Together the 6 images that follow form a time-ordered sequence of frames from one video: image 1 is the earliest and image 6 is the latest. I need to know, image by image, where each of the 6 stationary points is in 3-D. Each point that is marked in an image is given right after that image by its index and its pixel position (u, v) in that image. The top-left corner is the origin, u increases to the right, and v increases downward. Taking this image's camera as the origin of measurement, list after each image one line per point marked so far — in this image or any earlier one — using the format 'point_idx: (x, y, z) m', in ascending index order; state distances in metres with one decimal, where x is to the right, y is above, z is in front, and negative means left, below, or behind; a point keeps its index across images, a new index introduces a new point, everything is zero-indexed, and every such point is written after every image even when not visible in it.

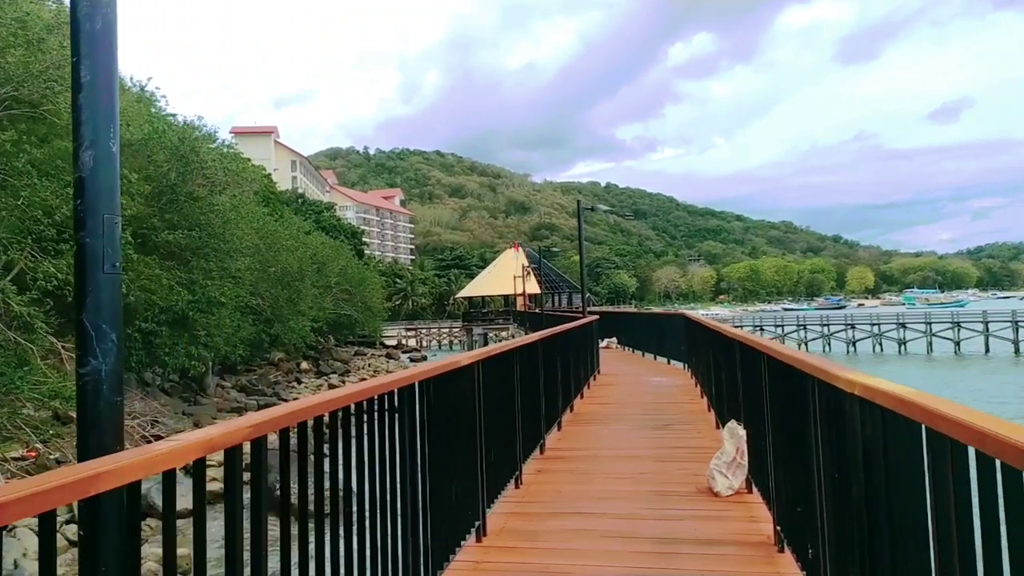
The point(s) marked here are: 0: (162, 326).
0: (-9.7, -1.1, +19.2) m
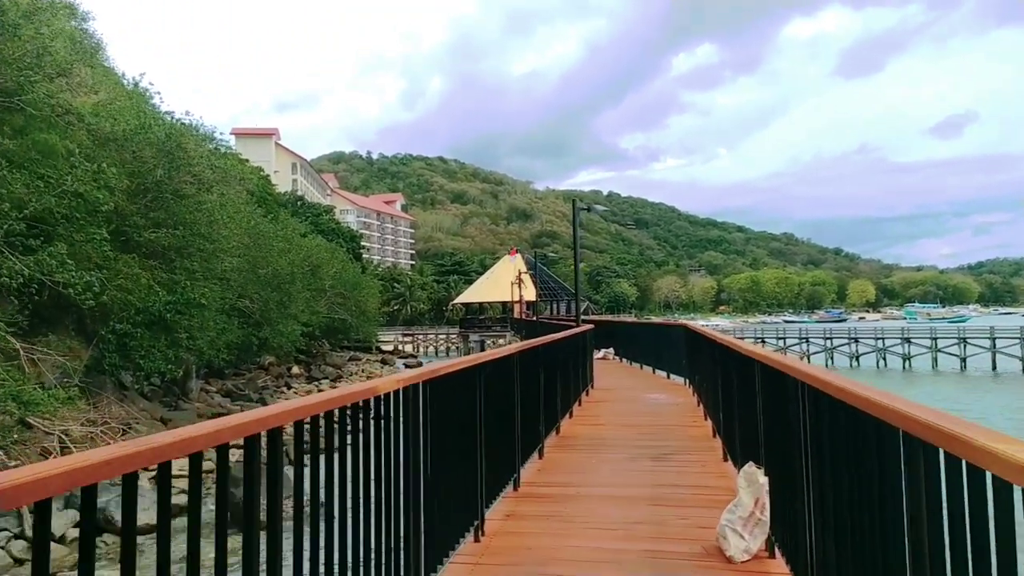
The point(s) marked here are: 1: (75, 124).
0: (-9.8, -1.1, +18.4) m
1: (-12.0, +4.5, +19.3) m
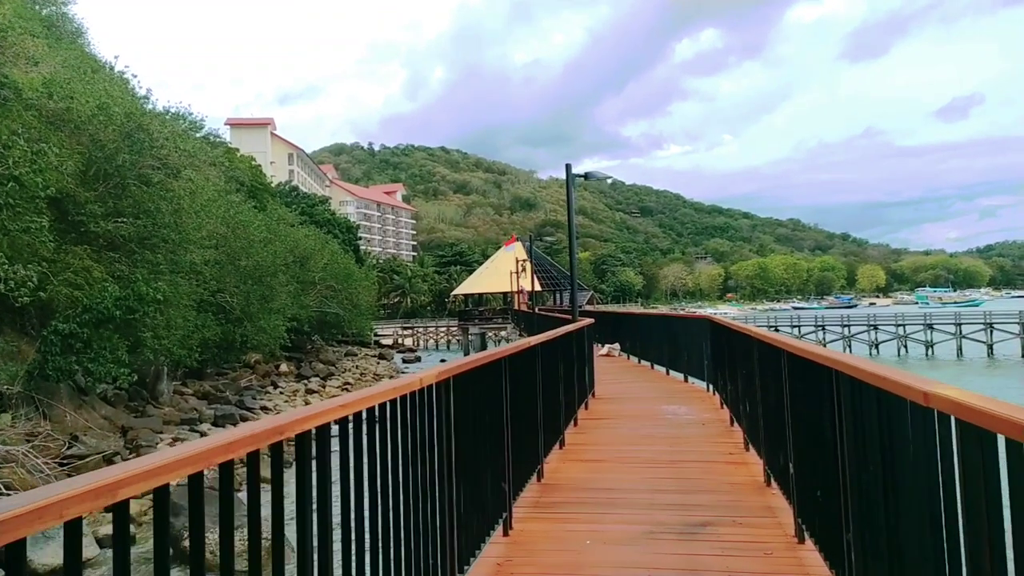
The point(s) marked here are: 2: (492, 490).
0: (-10.0, -1.0, +16.5) m
1: (-12.2, +4.6, +17.4) m
2: (-0.1, -1.1, +3.7) m
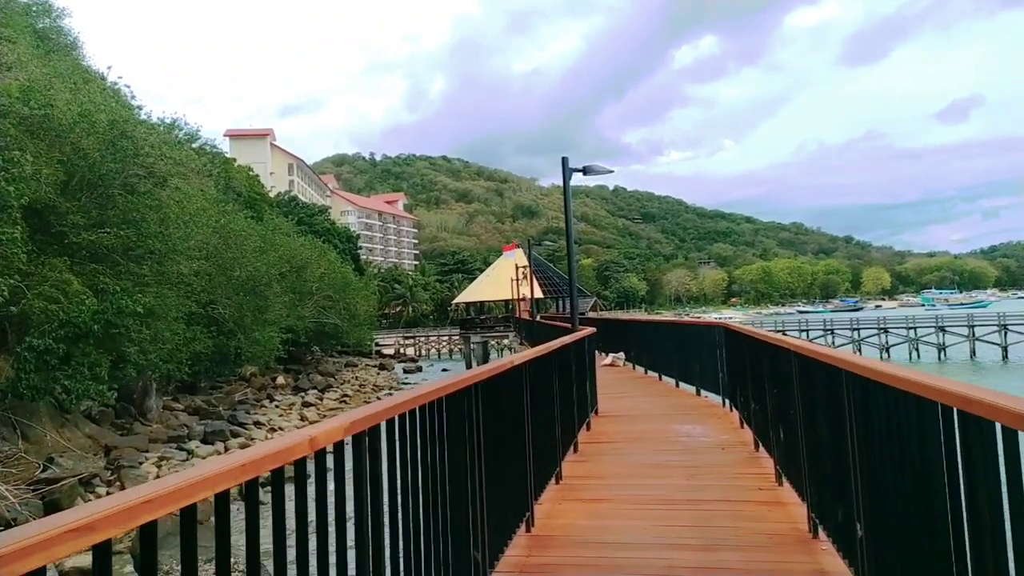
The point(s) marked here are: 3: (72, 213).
0: (-10.0, -1.3, +15.7) m
1: (-12.3, +4.2, +16.7) m
2: (-0.2, -1.1, +2.9) m
3: (-11.4, +1.9, +18.3) m
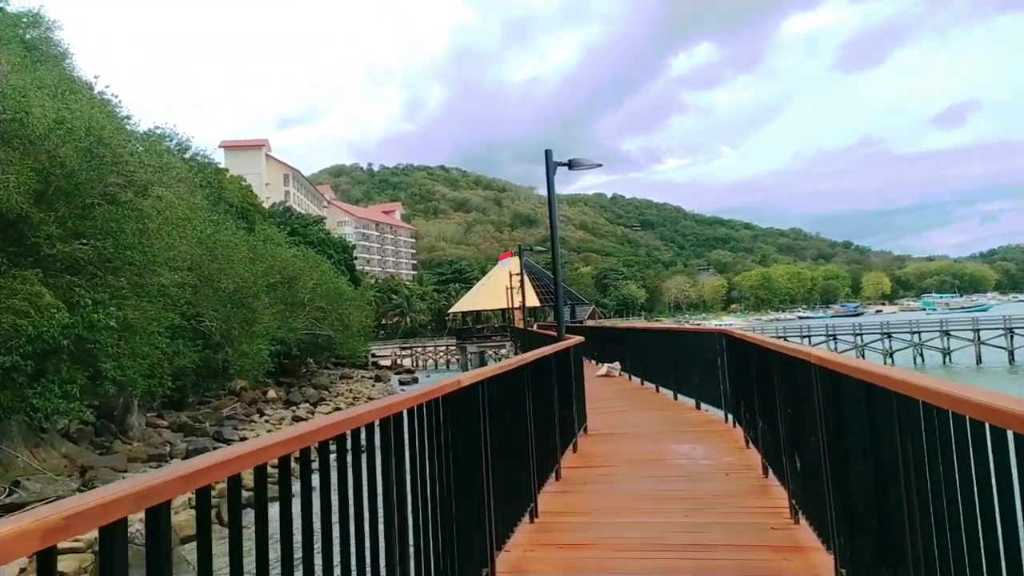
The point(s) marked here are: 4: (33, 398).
0: (-10.2, -1.5, +15.0) m
1: (-12.6, +3.9, +16.0) m
2: (-0.4, -1.1, +2.2) m
3: (-11.7, +1.6, +17.7) m
4: (-10.2, -2.3, +15.1) m
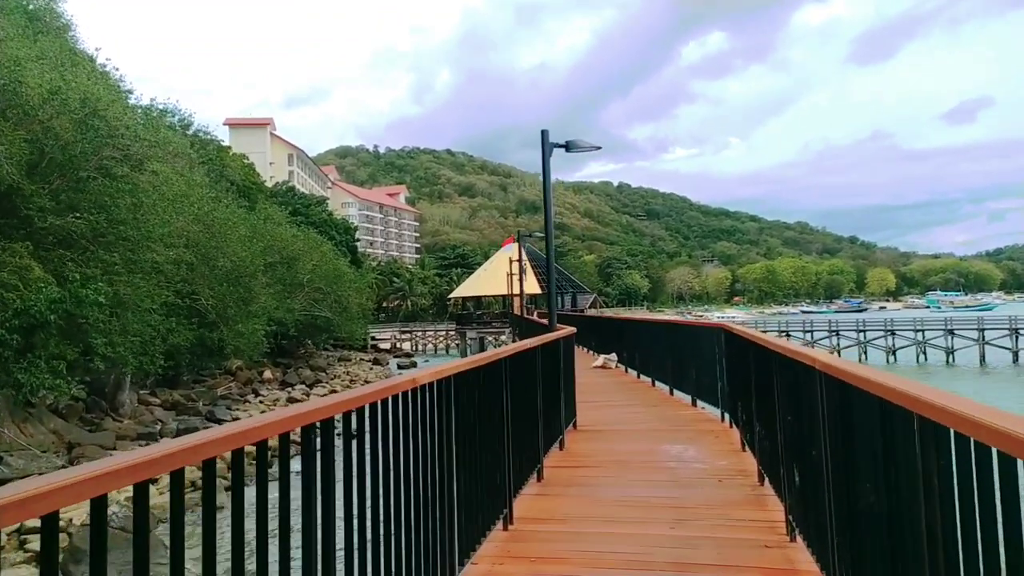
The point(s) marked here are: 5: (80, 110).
0: (-10.3, -1.0, +14.8) m
1: (-12.5, +4.6, +15.7) m
2: (-0.5, -1.0, +1.9) m
3: (-11.6, +2.3, +17.4) m
4: (-10.3, -1.8, +14.8) m
5: (-11.2, +4.6, +18.3) m
